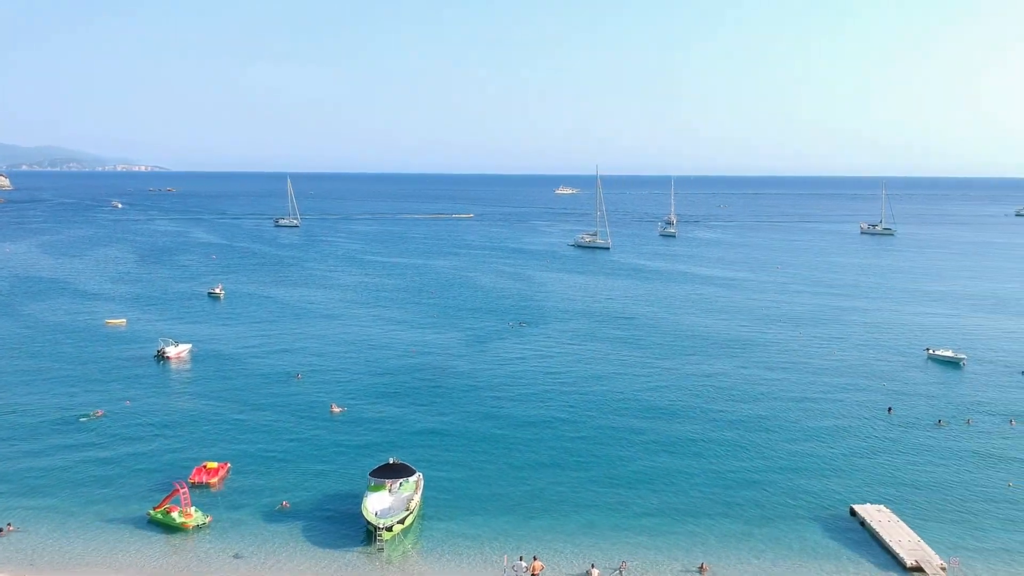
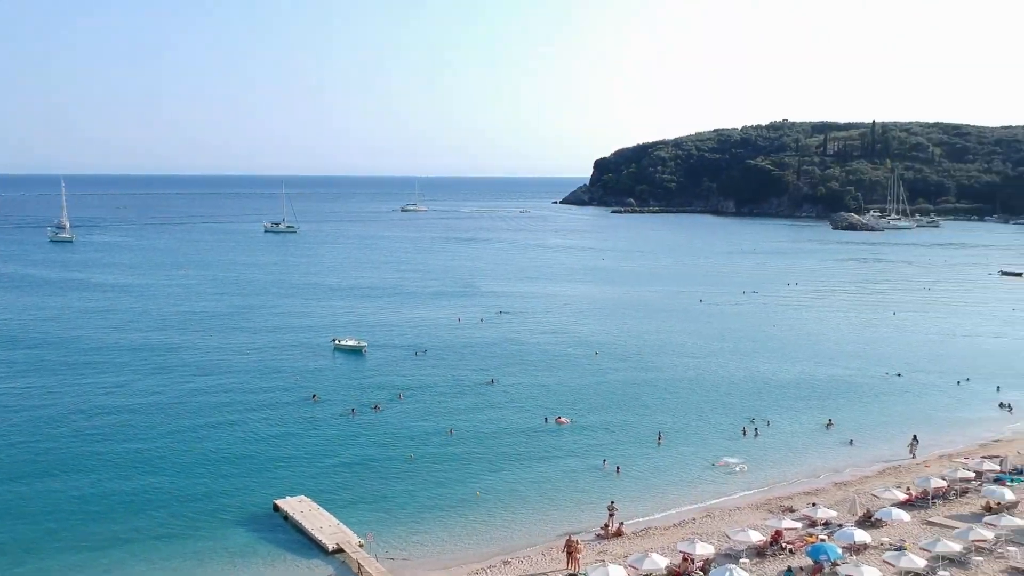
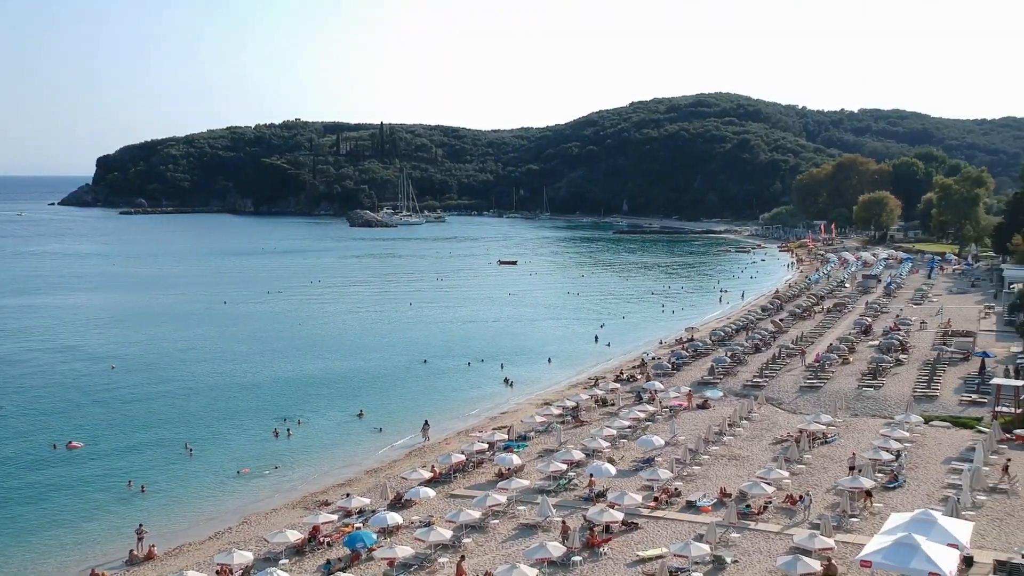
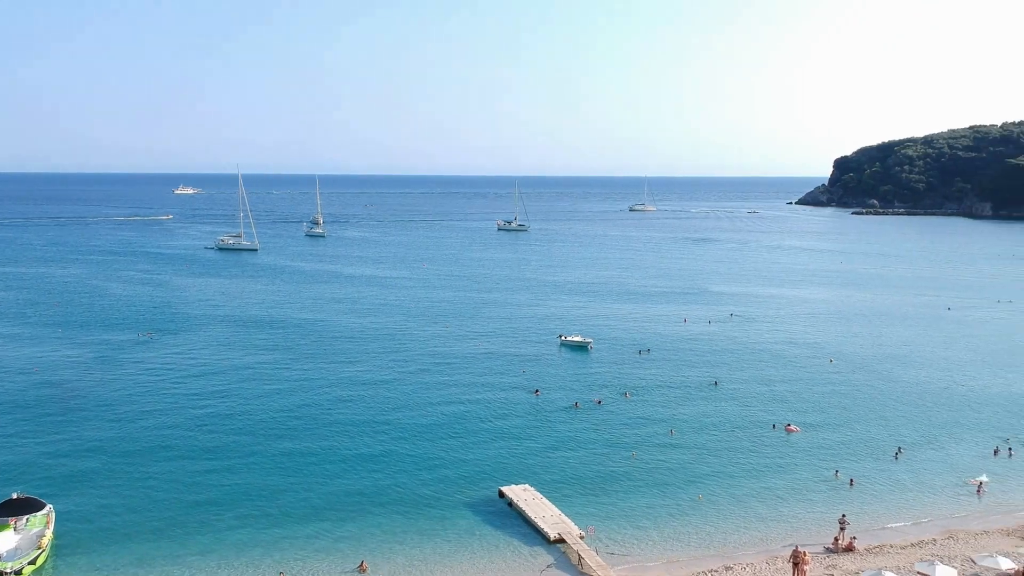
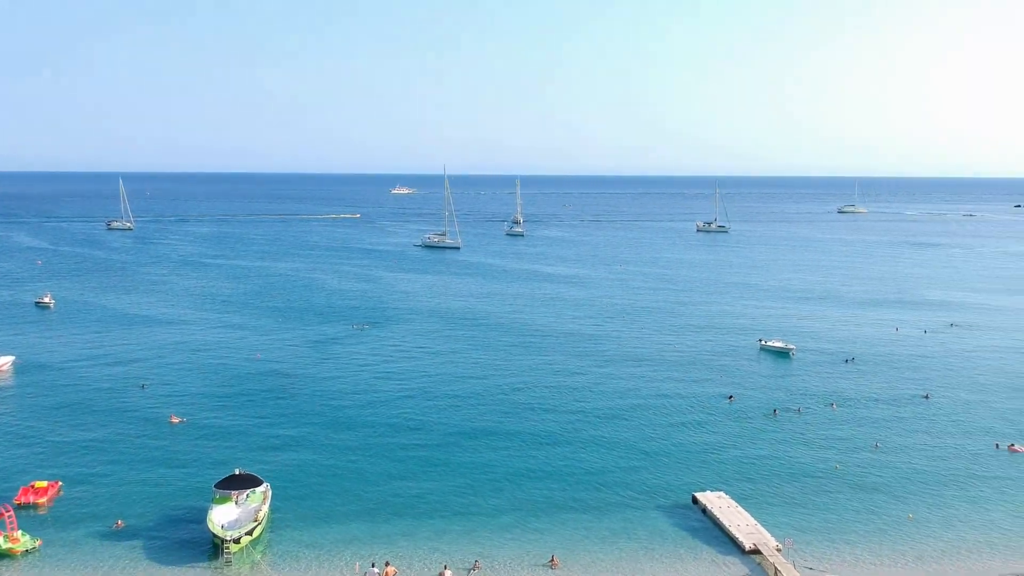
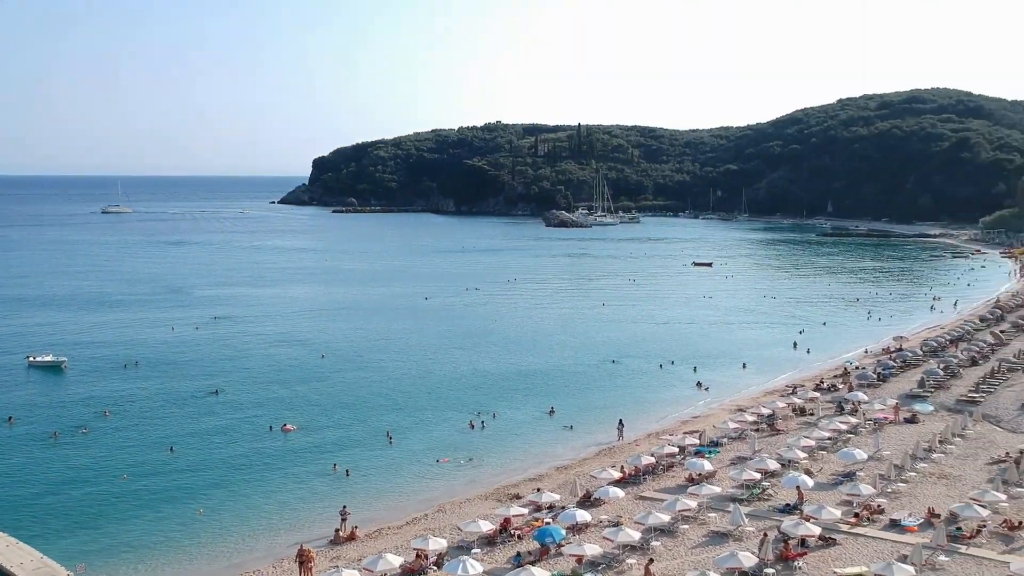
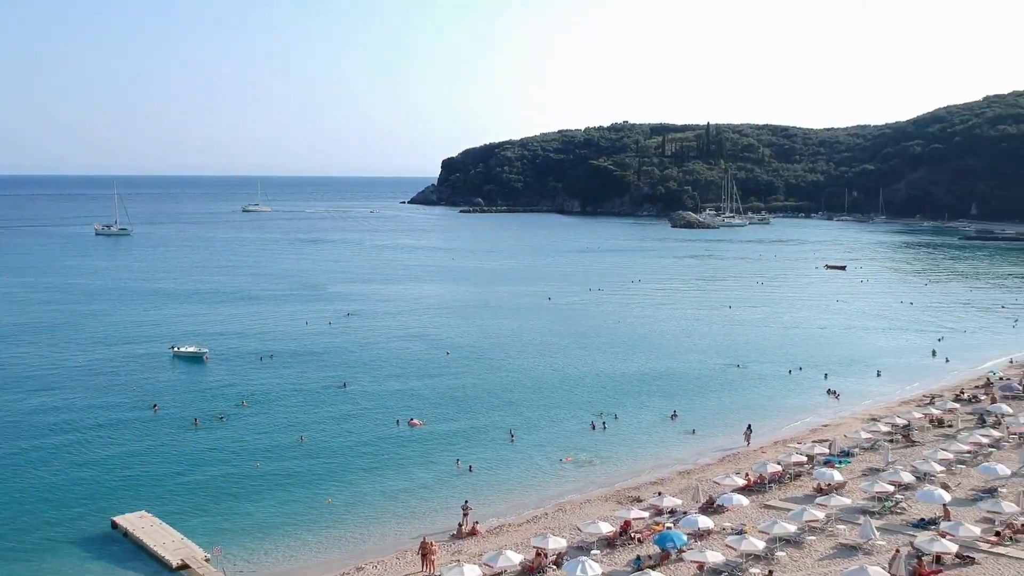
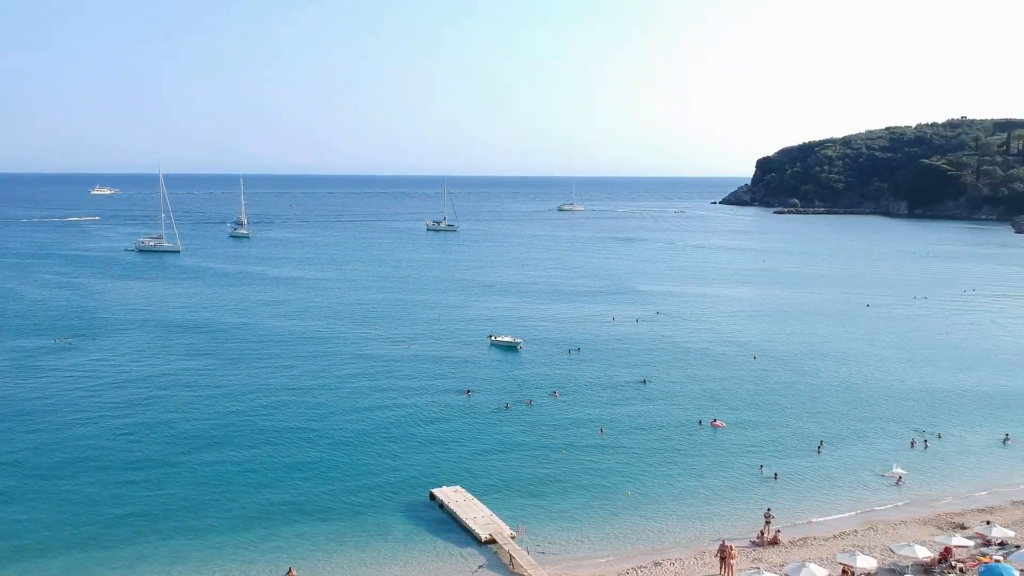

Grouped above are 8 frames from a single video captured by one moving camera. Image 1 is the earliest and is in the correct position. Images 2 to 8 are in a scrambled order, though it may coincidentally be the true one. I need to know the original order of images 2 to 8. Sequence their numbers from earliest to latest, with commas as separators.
5, 4, 8, 2, 7, 6, 3
